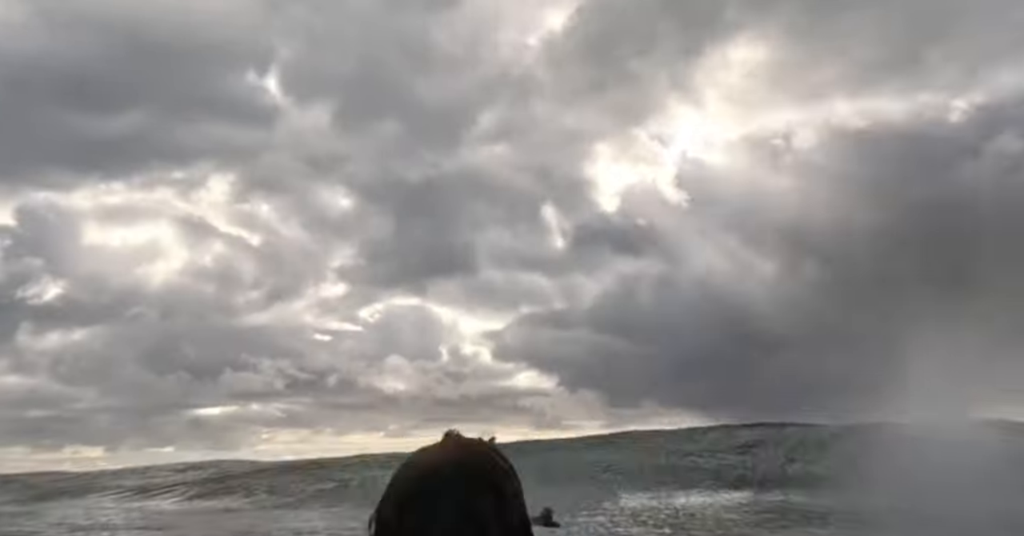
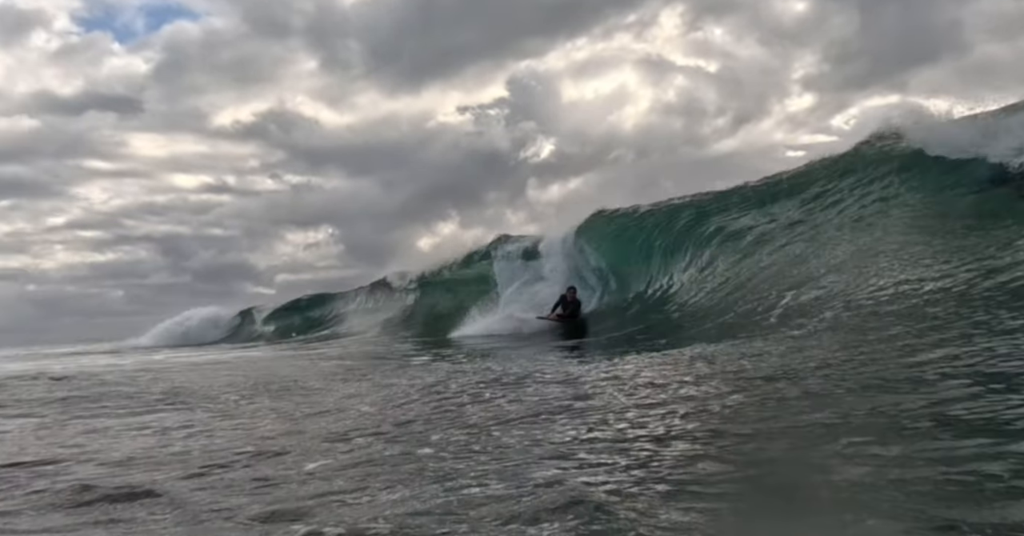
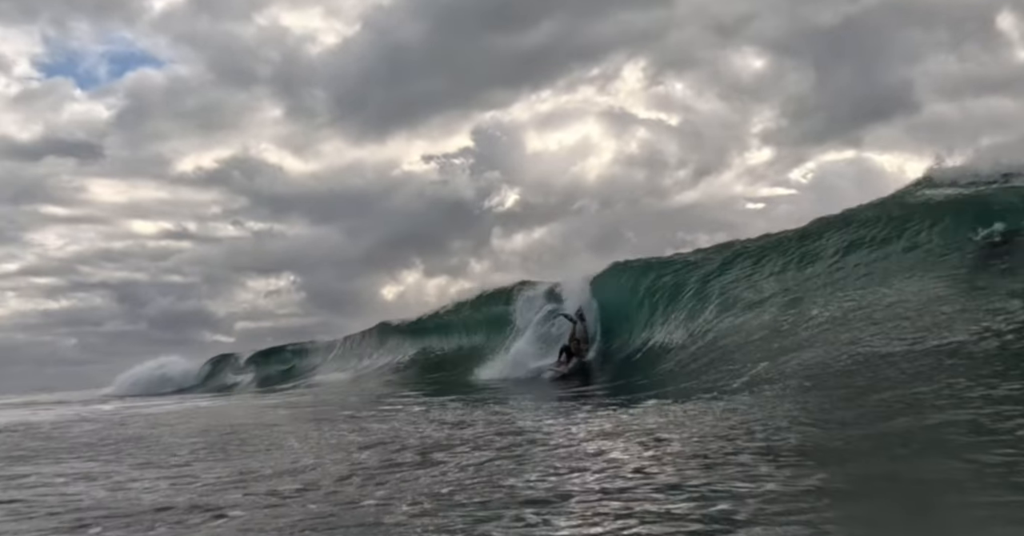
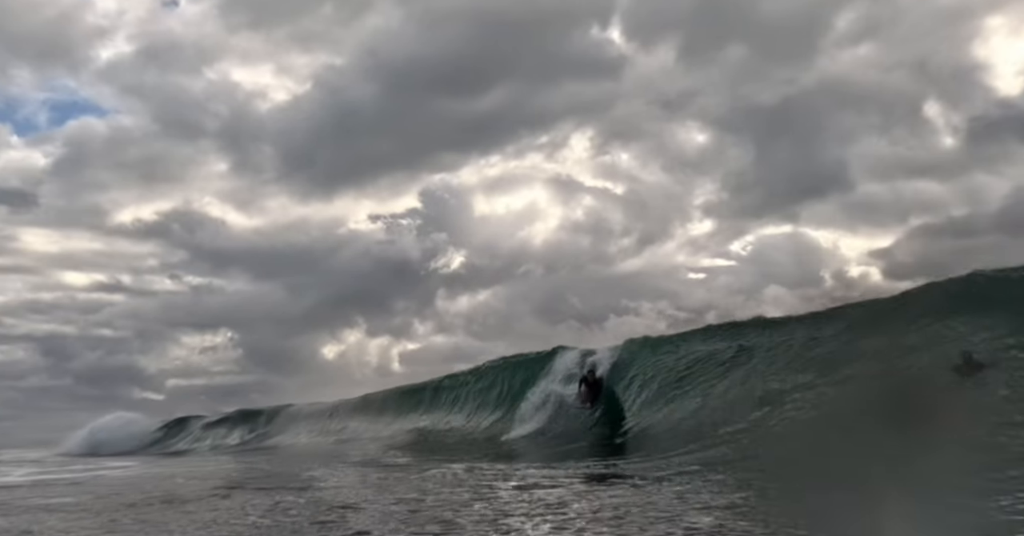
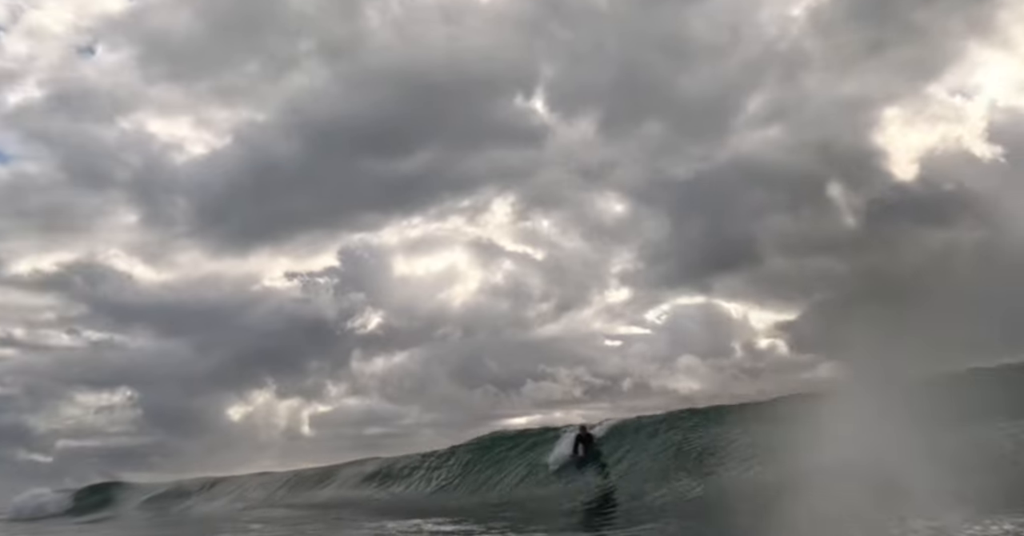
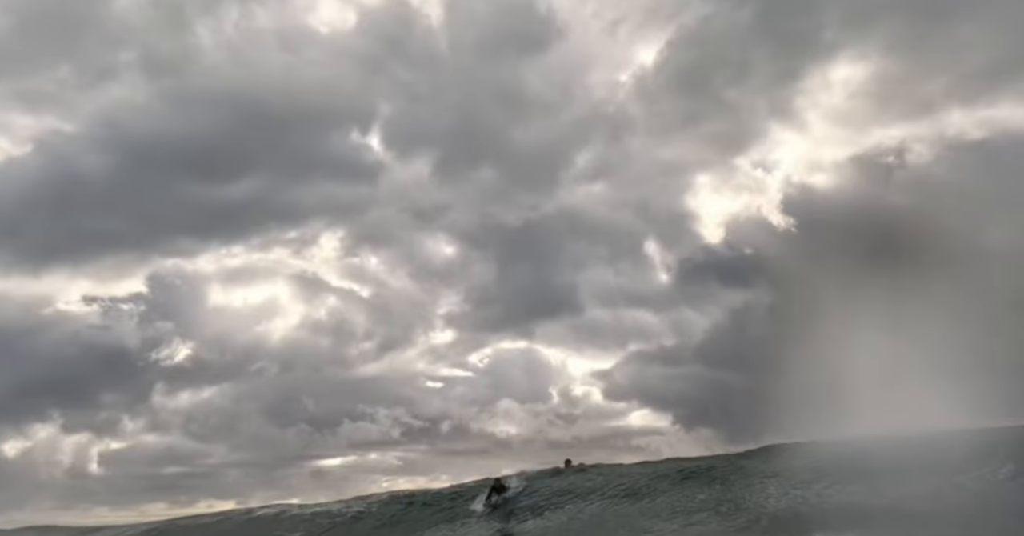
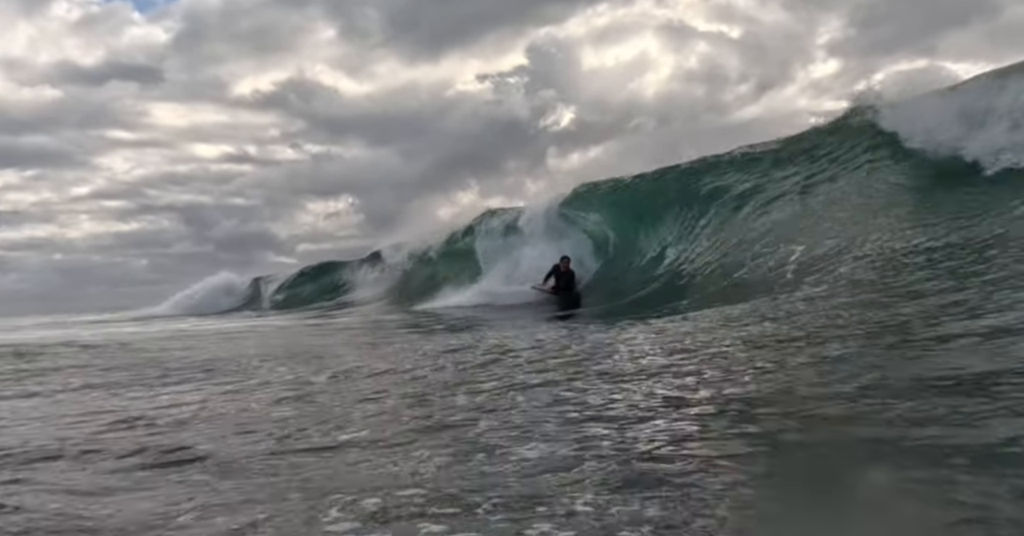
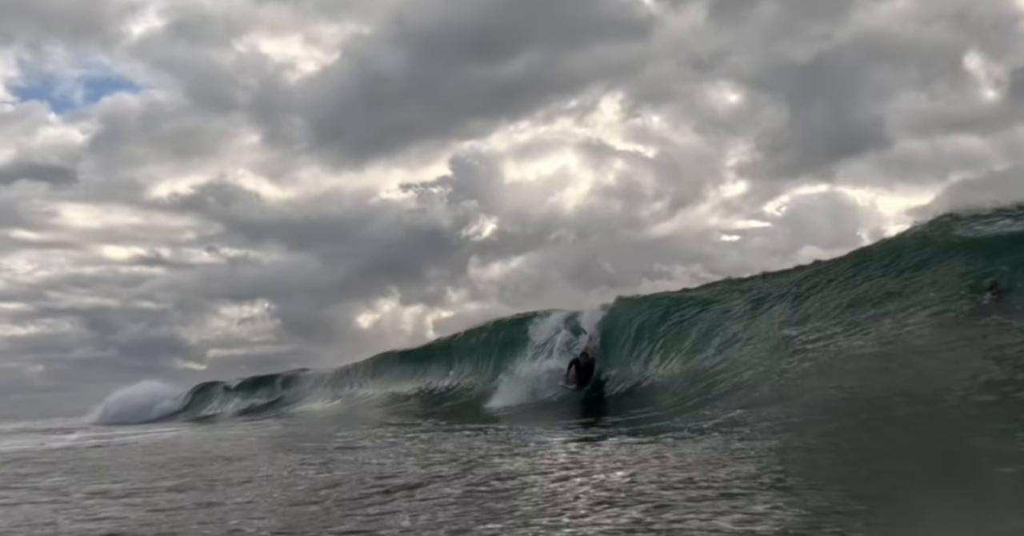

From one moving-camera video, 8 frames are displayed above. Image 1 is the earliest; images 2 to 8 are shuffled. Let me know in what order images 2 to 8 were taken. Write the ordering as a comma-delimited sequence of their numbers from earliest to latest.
6, 5, 4, 8, 3, 2, 7
